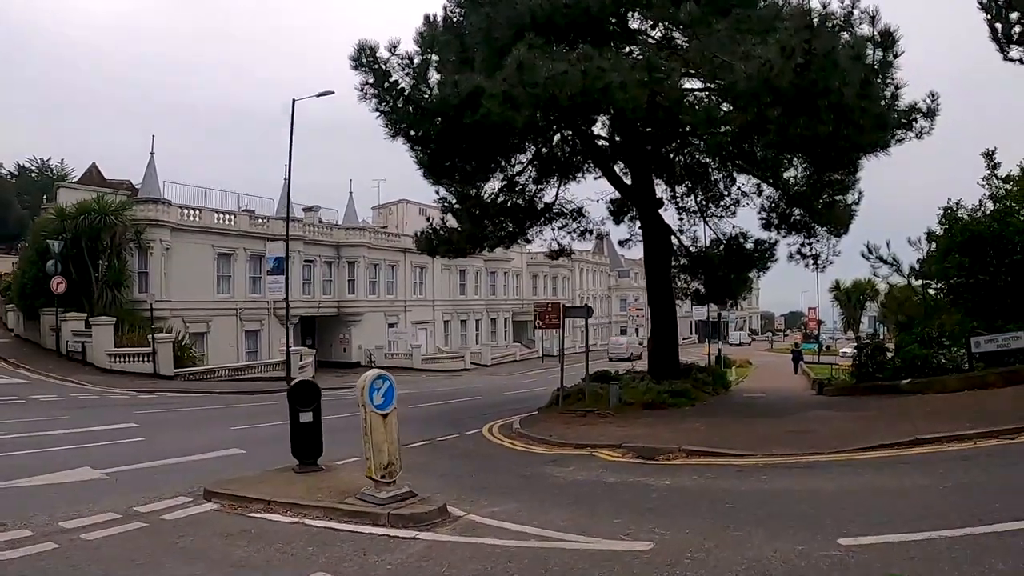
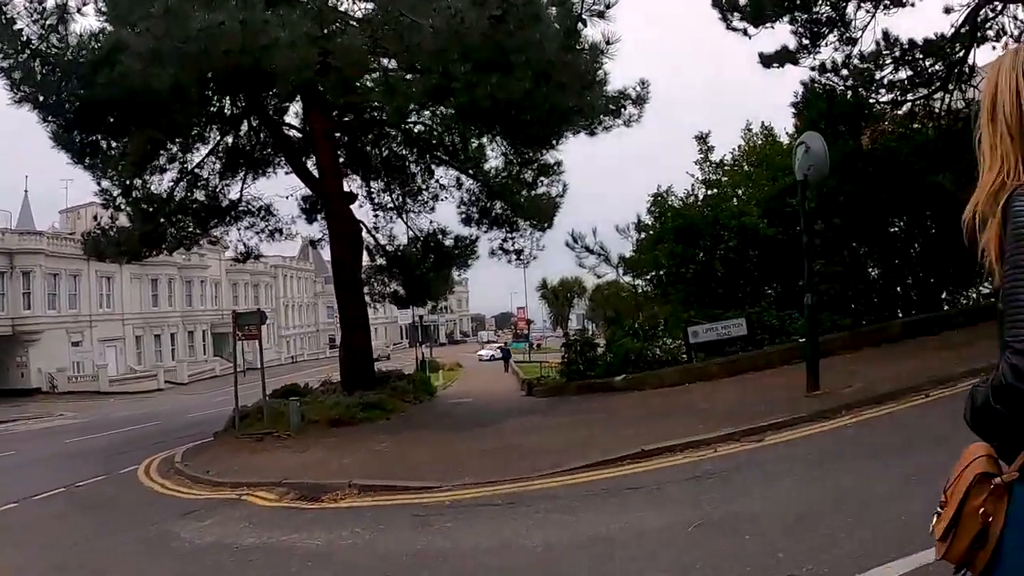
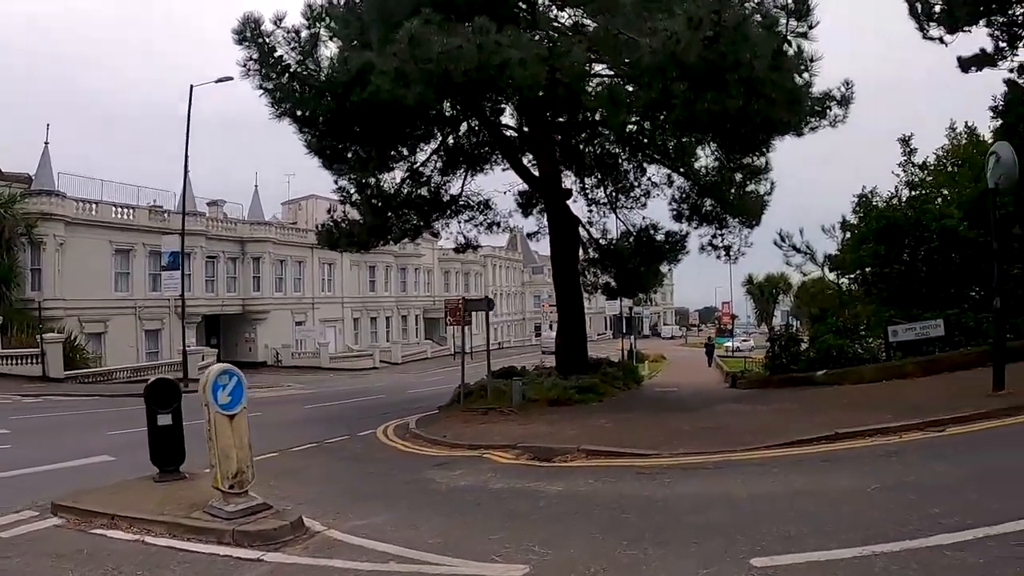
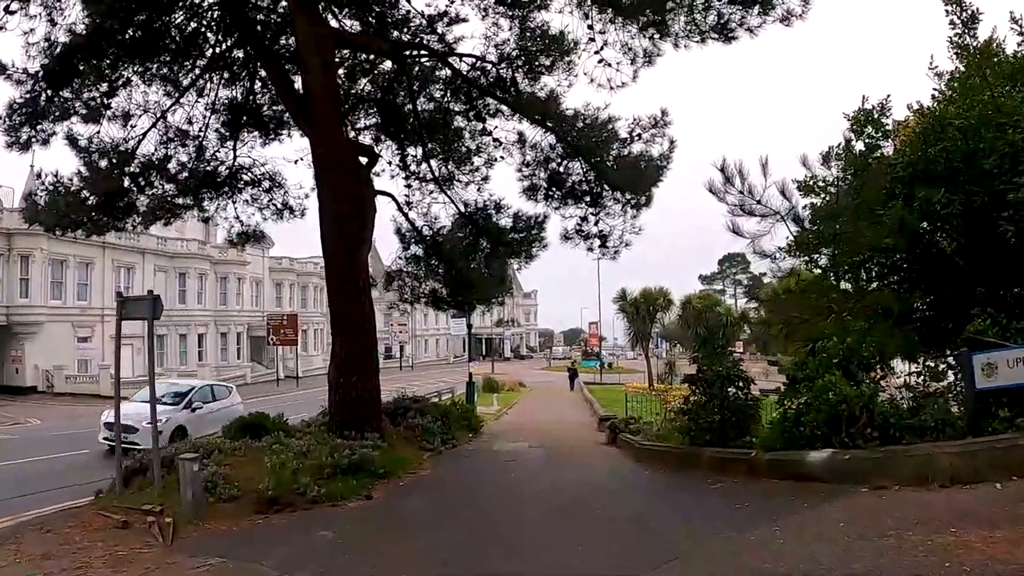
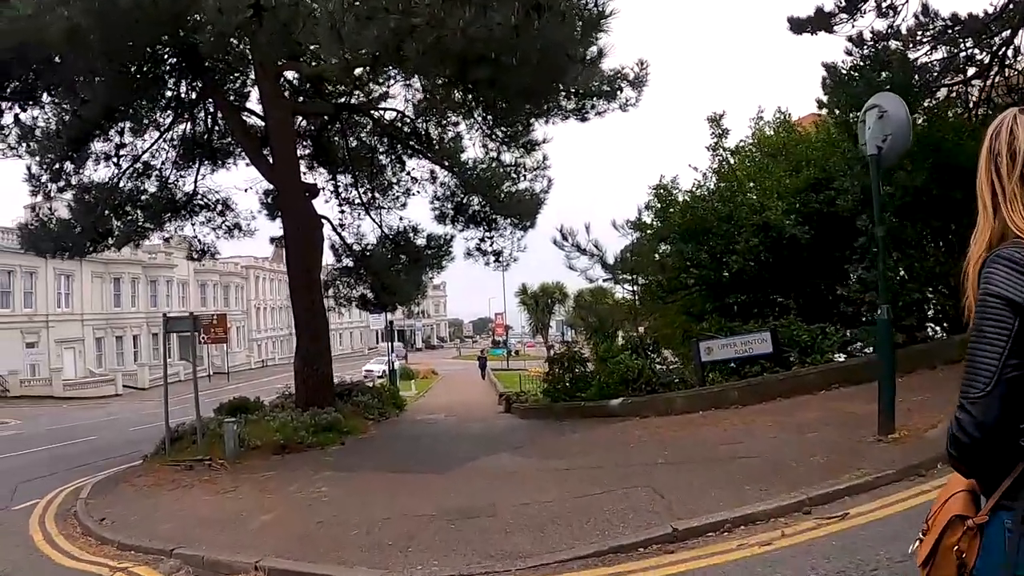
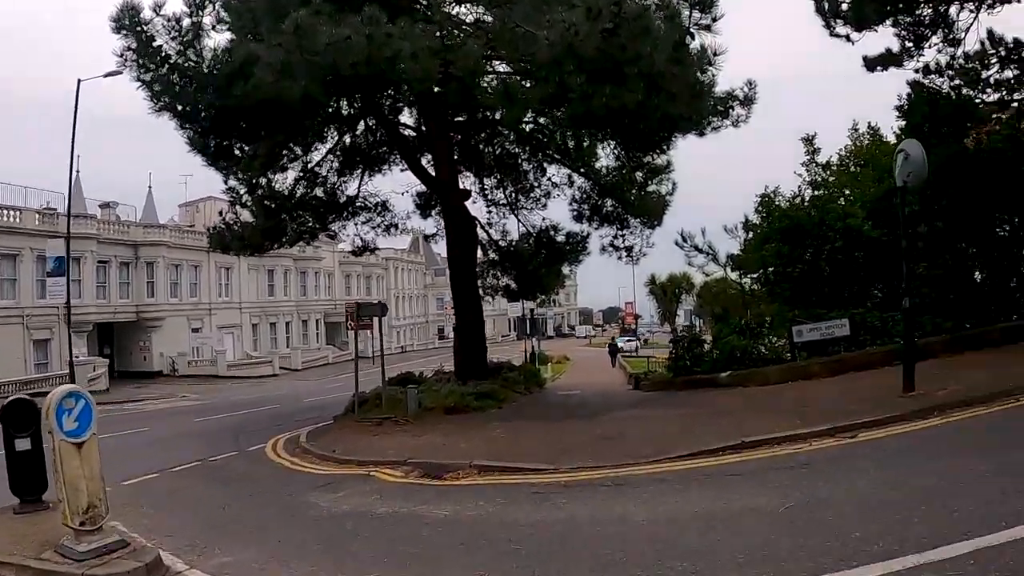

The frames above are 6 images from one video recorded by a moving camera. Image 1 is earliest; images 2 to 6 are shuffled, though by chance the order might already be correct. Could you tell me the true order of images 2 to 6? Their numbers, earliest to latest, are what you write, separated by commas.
3, 6, 2, 5, 4
